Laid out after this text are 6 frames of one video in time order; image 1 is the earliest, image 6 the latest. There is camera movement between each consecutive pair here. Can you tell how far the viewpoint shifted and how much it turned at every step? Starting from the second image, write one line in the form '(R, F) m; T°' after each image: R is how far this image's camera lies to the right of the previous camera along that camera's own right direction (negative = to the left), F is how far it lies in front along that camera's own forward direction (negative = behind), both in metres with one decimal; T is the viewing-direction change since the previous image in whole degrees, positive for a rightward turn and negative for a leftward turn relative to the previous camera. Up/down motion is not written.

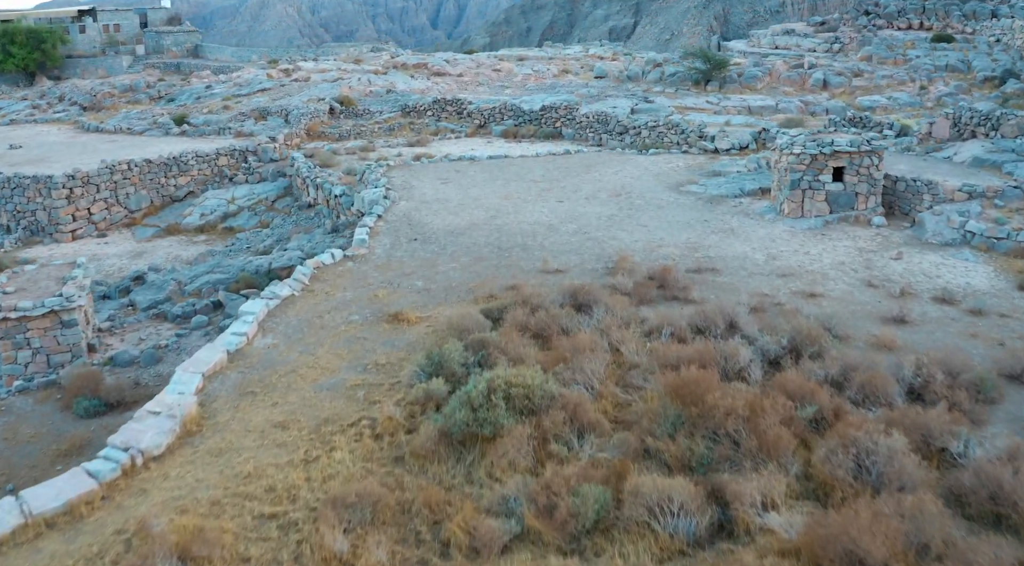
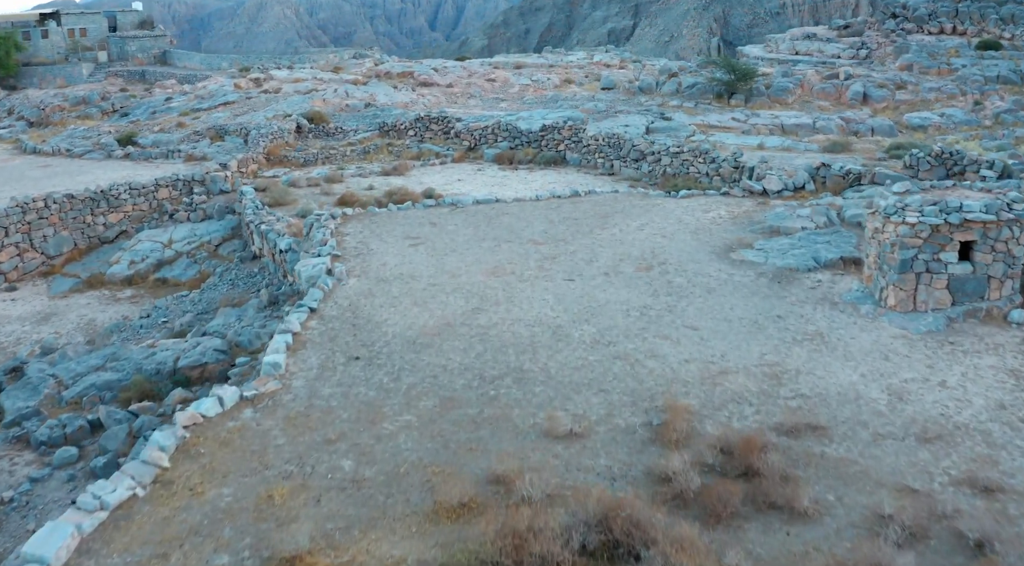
(+0.1, +3.7) m; 0°
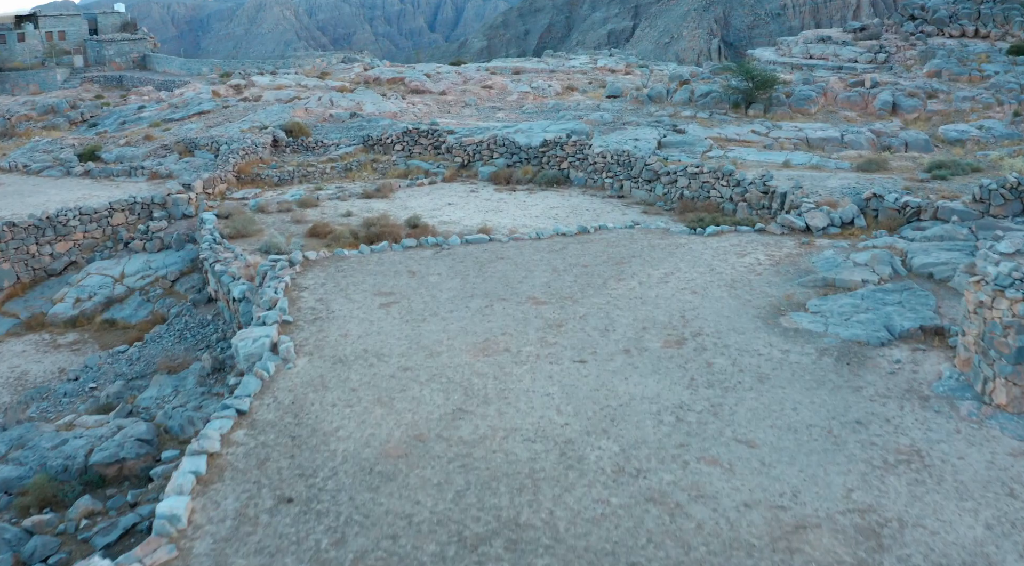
(+0.1, +2.1) m; 0°
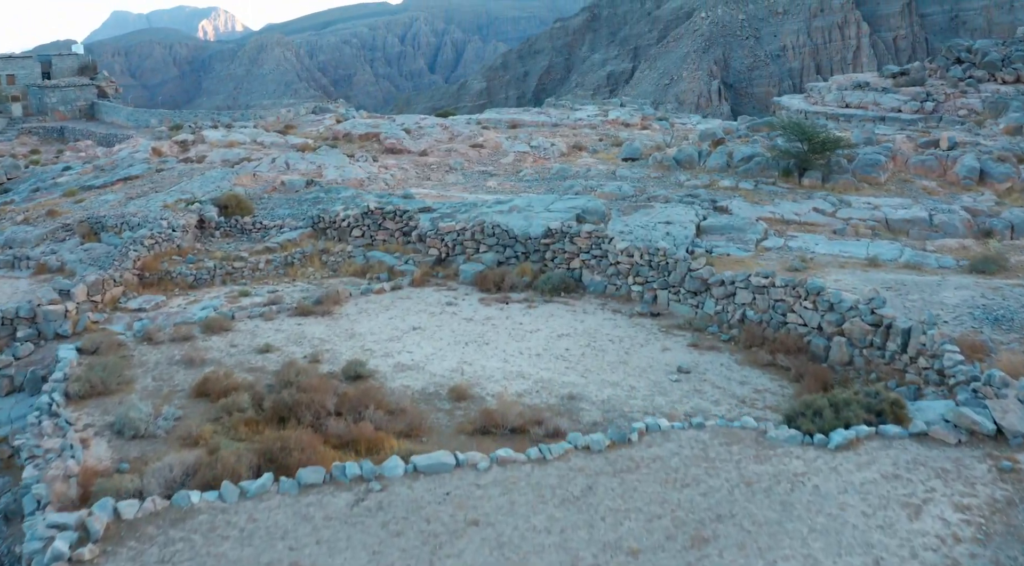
(+0.1, +4.7) m; 0°
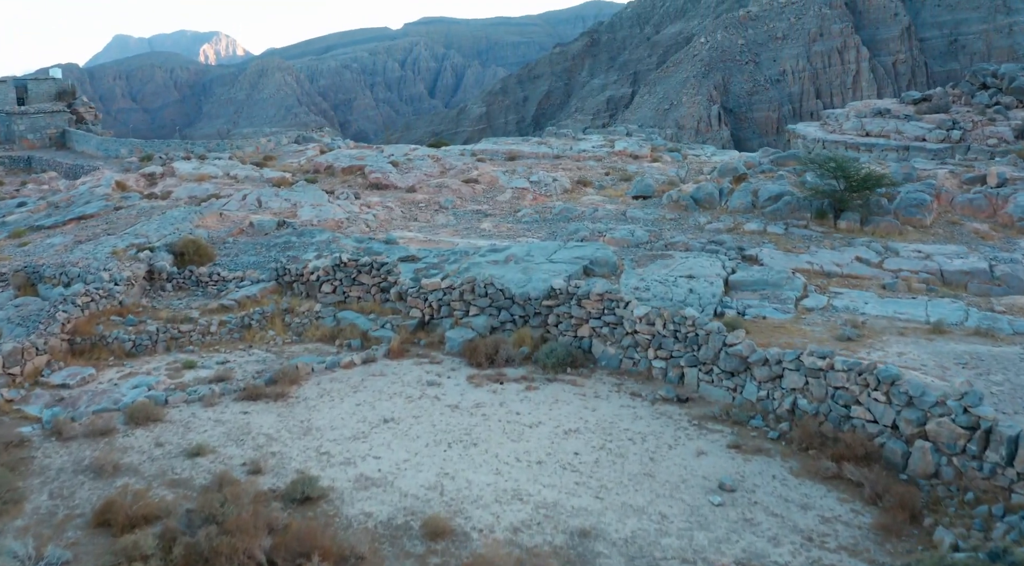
(+0.1, +2.2) m; 0°
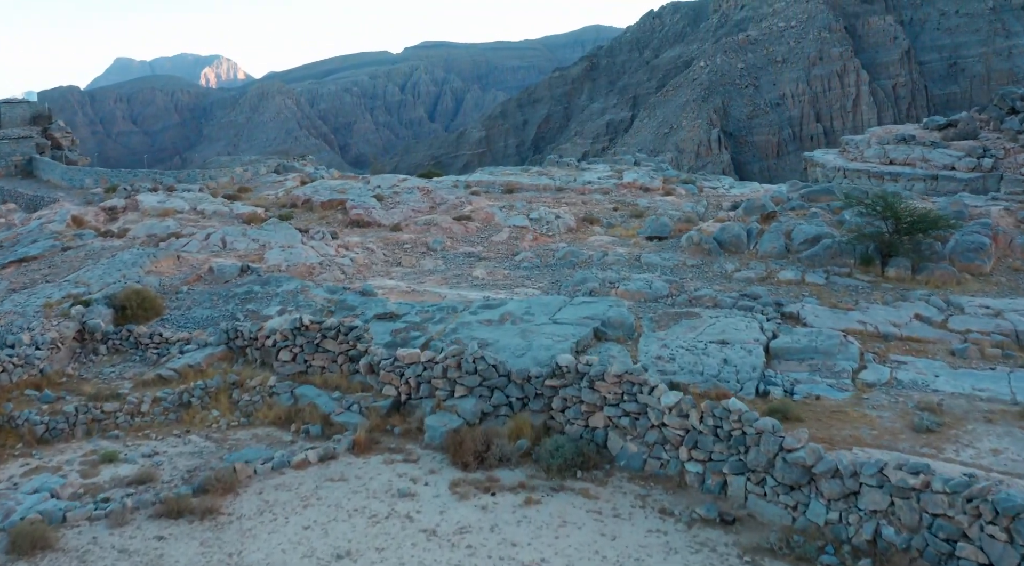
(0.0, +2.2) m; 0°
